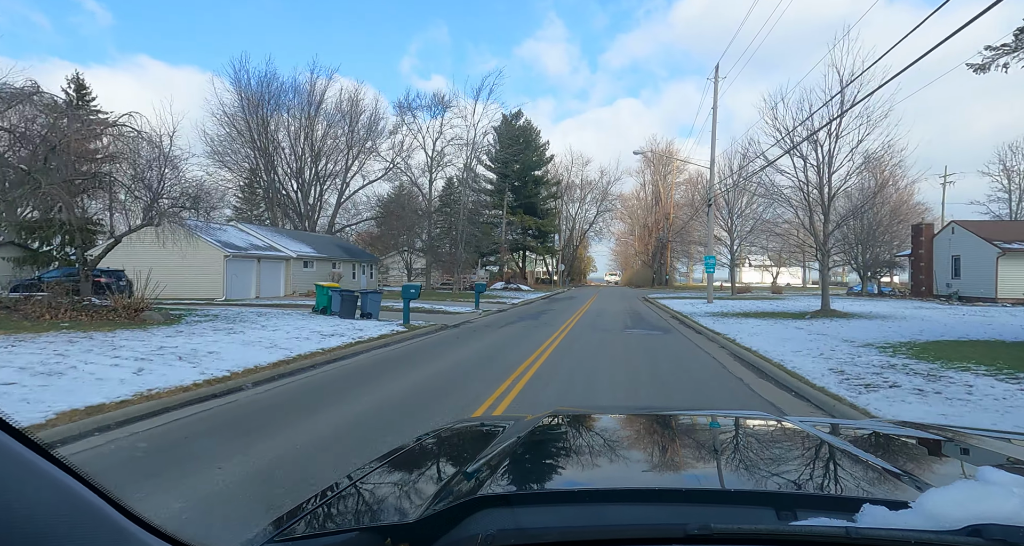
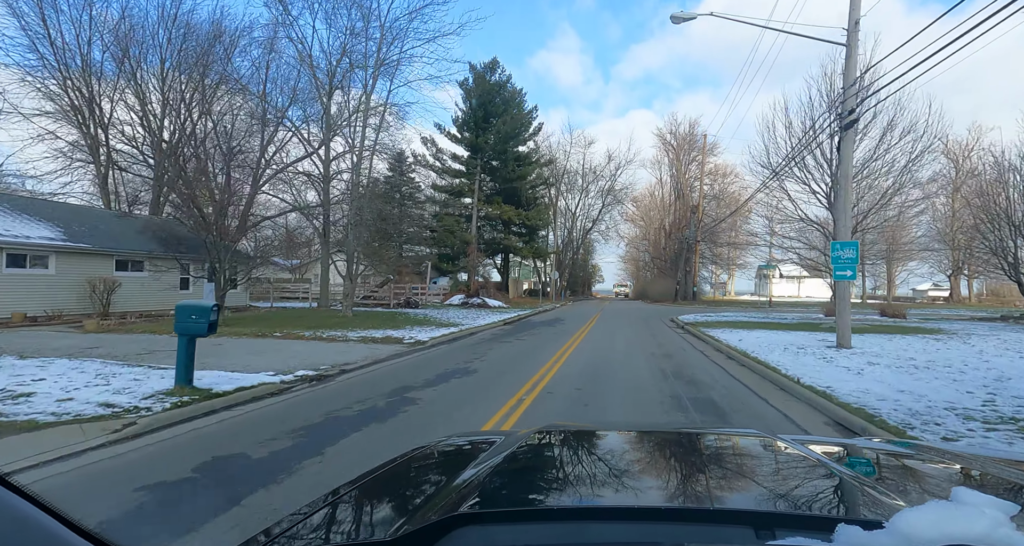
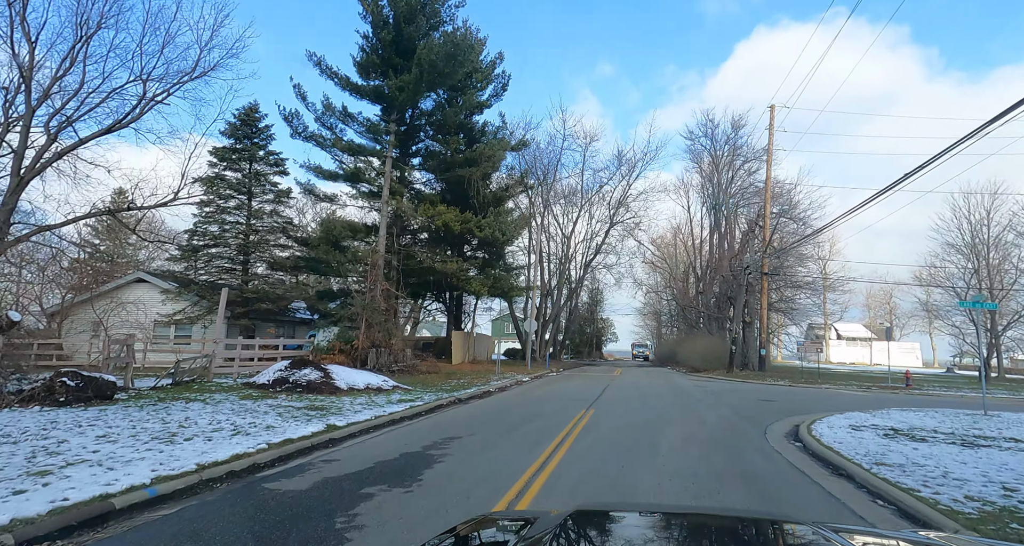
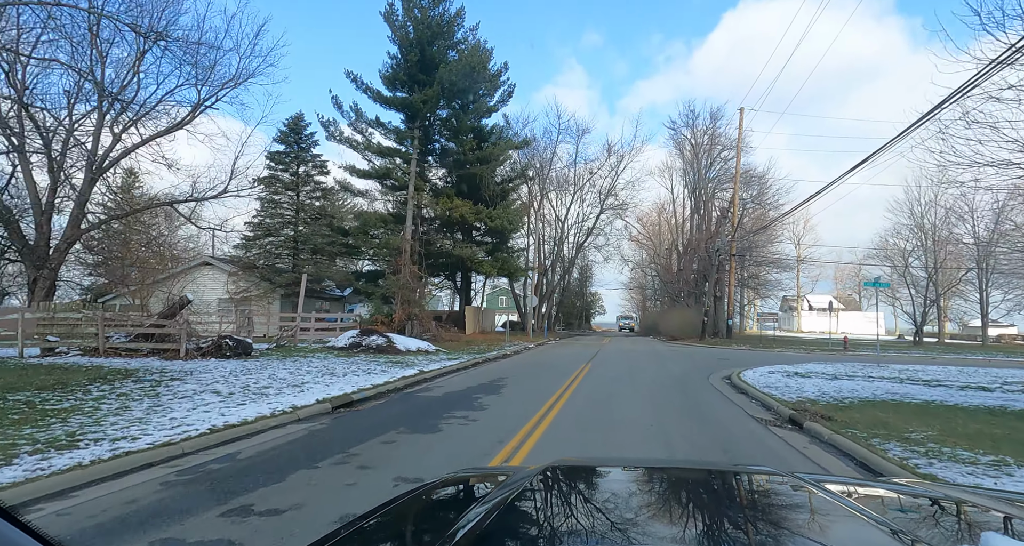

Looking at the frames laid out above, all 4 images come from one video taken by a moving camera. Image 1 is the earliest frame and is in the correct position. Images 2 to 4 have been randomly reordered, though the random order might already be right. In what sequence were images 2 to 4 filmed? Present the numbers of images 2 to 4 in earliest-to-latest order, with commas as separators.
2, 4, 3
